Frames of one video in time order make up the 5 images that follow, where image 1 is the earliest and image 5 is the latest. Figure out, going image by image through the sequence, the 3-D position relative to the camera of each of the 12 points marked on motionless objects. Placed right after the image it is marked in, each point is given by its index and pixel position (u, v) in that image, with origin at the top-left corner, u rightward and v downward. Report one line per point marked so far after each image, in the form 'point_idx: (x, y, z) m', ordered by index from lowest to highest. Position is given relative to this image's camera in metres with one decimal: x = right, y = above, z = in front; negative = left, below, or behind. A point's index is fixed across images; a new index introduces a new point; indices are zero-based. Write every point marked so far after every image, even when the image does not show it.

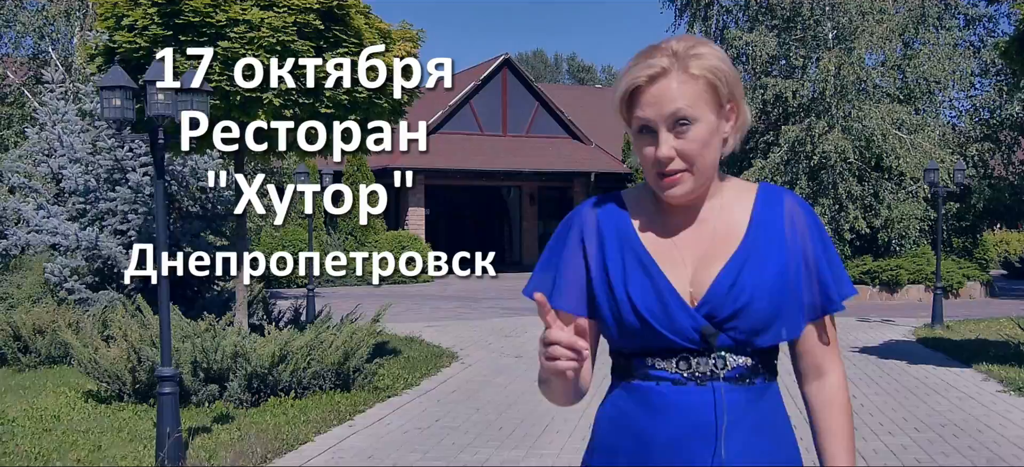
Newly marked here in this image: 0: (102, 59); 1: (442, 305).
0: (-4.1, +1.8, +8.8) m
1: (-1.4, -1.5, +17.7) m
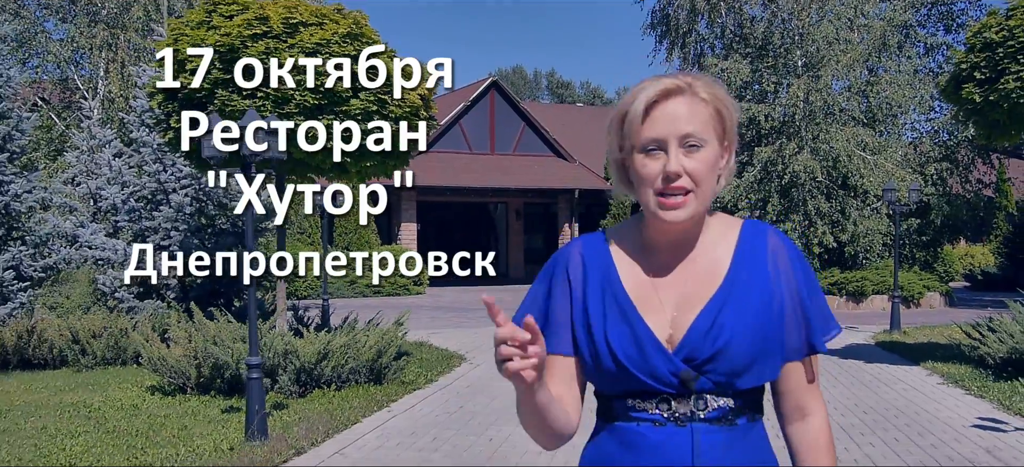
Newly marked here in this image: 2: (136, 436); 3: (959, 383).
0: (-4.0, +1.6, +10.1) m
1: (-1.5, -1.8, +19.0) m
2: (-3.2, -1.7, +7.4) m
3: (+5.0, -1.7, +9.7) m
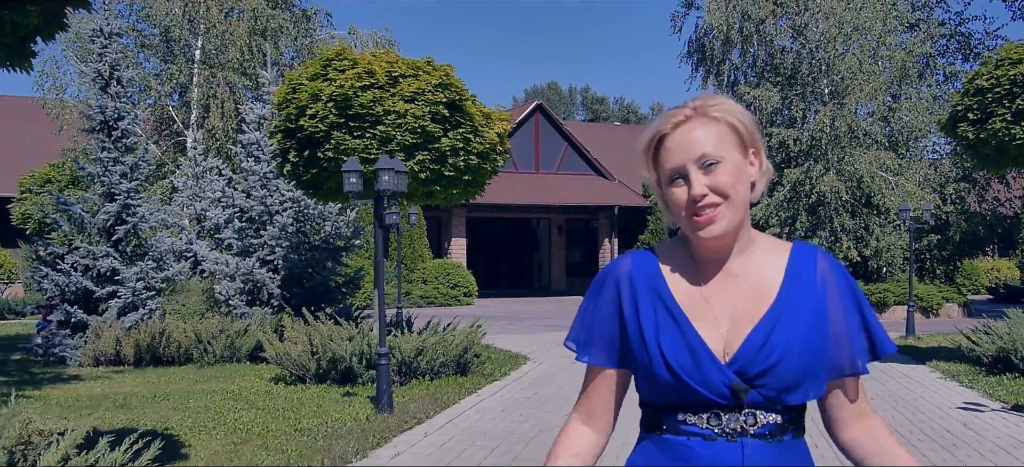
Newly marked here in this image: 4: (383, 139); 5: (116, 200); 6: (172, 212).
0: (-3.2, +1.4, +12.1) m
1: (-0.4, -2.1, +20.9) m
2: (-2.4, -1.9, +9.3) m
3: (+5.8, -1.9, +11.4) m
4: (-1.7, +1.1, +11.2) m
5: (-6.6, +0.6, +14.4) m
6: (-5.9, +0.3, +15.2) m
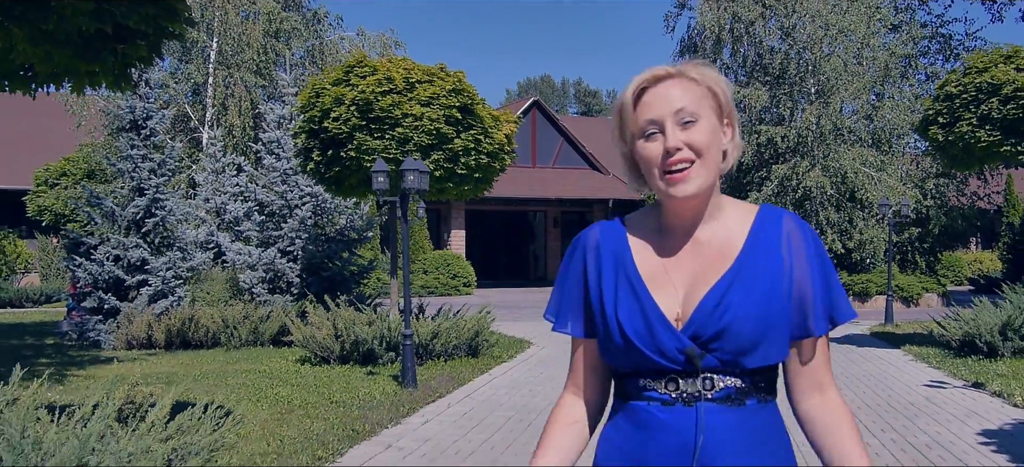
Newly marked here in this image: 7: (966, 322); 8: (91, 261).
0: (-3.1, +1.5, +13.0) m
1: (-0.4, -1.9, +21.9) m
2: (-2.3, -1.8, +10.3) m
3: (+5.9, -1.8, +12.4) m
4: (-1.5, +1.2, +12.2) m
5: (-6.5, +0.7, +15.4) m
6: (-5.8, +0.4, +16.1) m
7: (+6.6, -1.3, +12.7) m
8: (-7.3, -0.5, +15.2) m
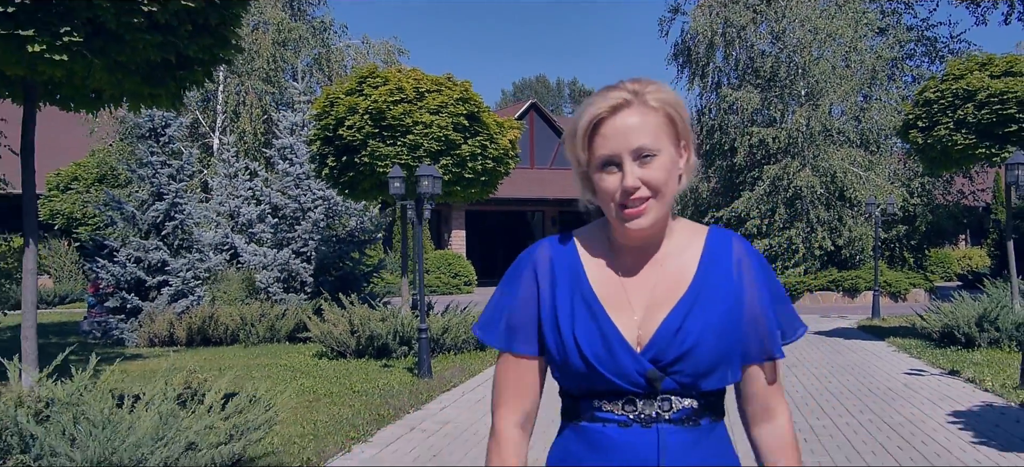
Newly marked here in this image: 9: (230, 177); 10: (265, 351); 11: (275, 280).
0: (-3.0, +1.4, +13.8) m
1: (-0.3, -1.9, +22.6) m
2: (-2.2, -1.8, +11.0) m
3: (+6.0, -1.8, +13.2) m
4: (-1.5, +1.2, +12.9) m
5: (-6.4, +0.6, +16.1) m
6: (-5.8, +0.4, +16.8) m
7: (+6.7, -1.3, +13.5) m
8: (-7.2, -0.5, +15.9) m
9: (-5.6, +1.1, +17.2) m
10: (-4.0, -1.9, +14.0) m
11: (-4.6, -0.9, +16.5) m
